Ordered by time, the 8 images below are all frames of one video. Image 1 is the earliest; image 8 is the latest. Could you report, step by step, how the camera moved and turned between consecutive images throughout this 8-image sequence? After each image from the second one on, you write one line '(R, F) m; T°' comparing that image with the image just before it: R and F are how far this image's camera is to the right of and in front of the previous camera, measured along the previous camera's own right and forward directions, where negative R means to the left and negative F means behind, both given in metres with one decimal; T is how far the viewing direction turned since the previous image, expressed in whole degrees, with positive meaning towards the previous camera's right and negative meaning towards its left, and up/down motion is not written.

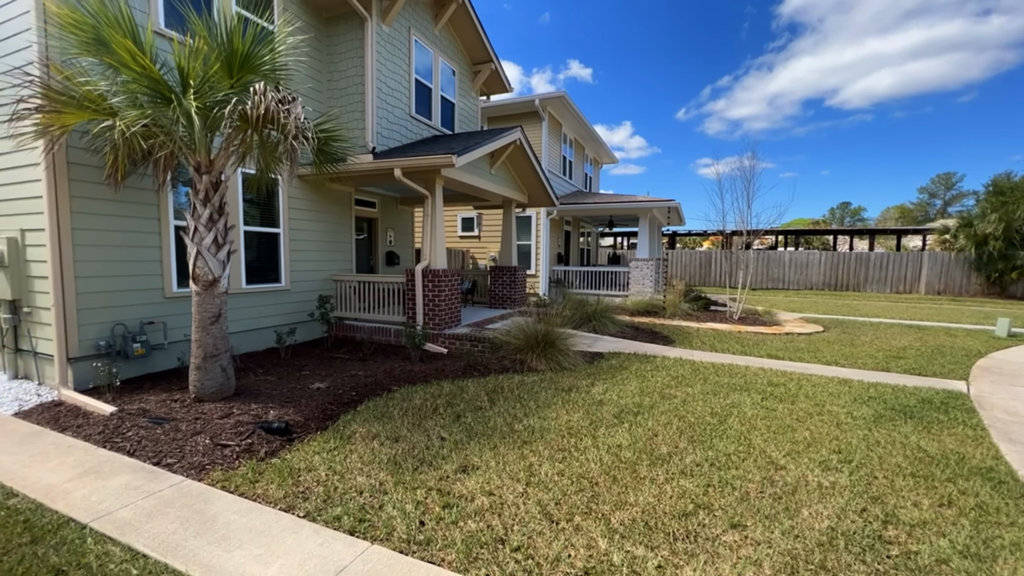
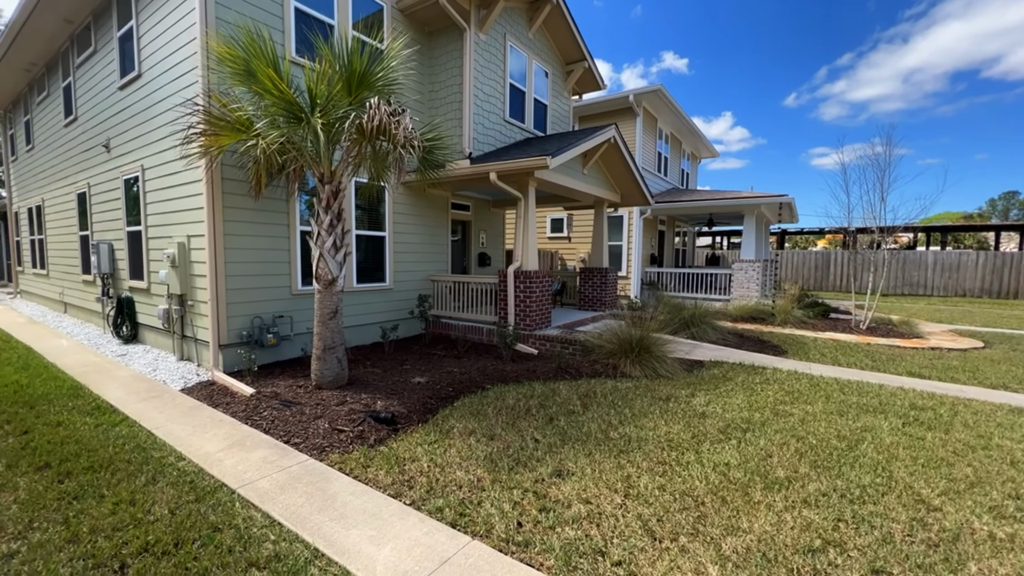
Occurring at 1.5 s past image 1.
(-0.1, 0.0) m; -11°
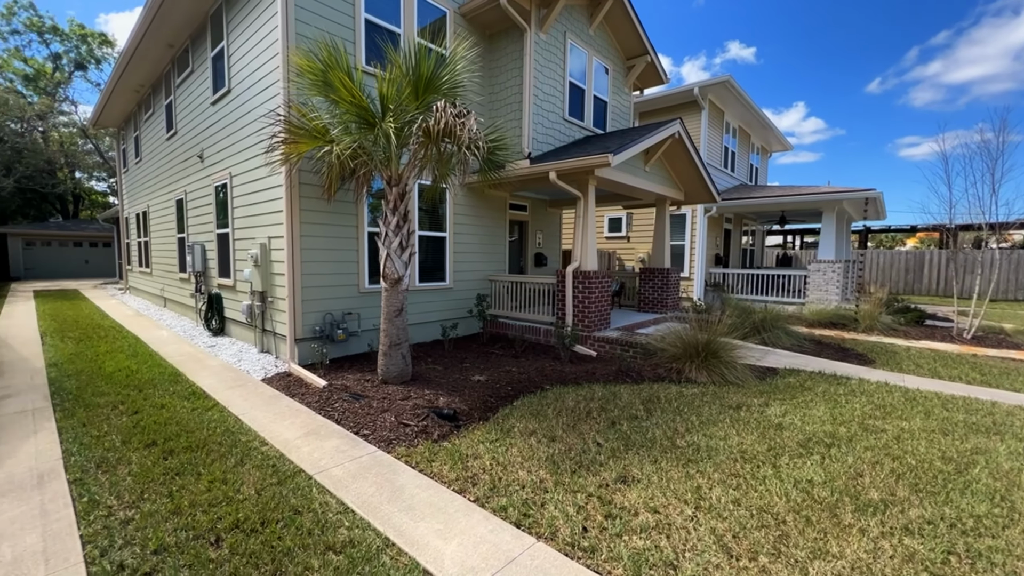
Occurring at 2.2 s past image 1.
(-0.1, 0.0) m; -7°
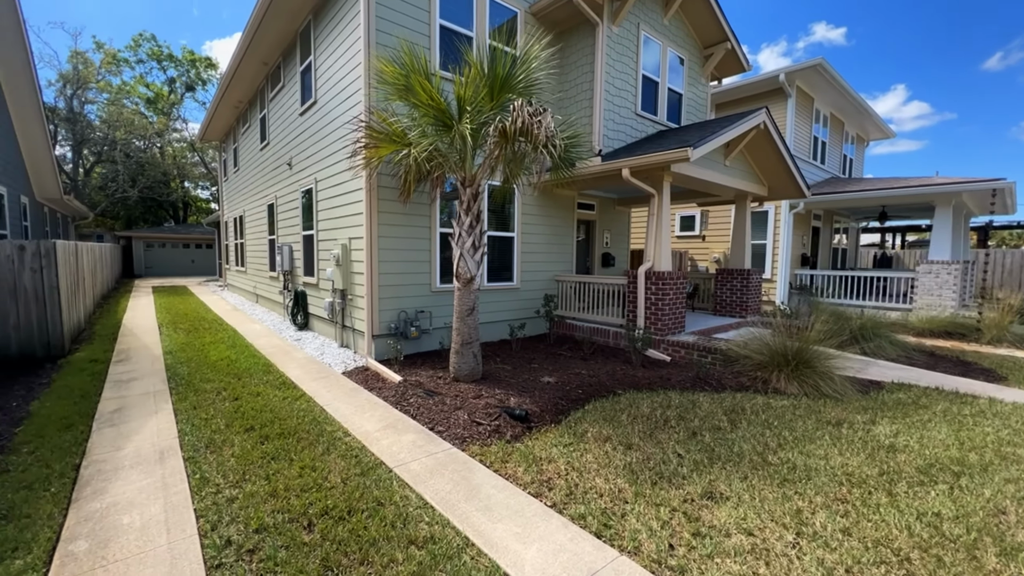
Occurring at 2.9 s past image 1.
(-0.1, +0.1) m; -8°
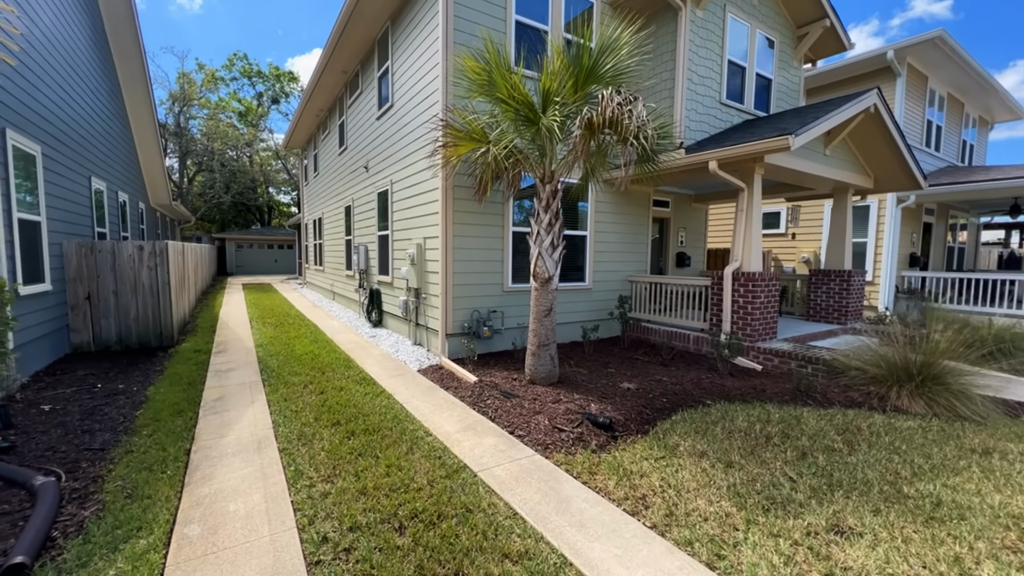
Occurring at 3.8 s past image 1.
(-0.2, +0.1) m; -8°
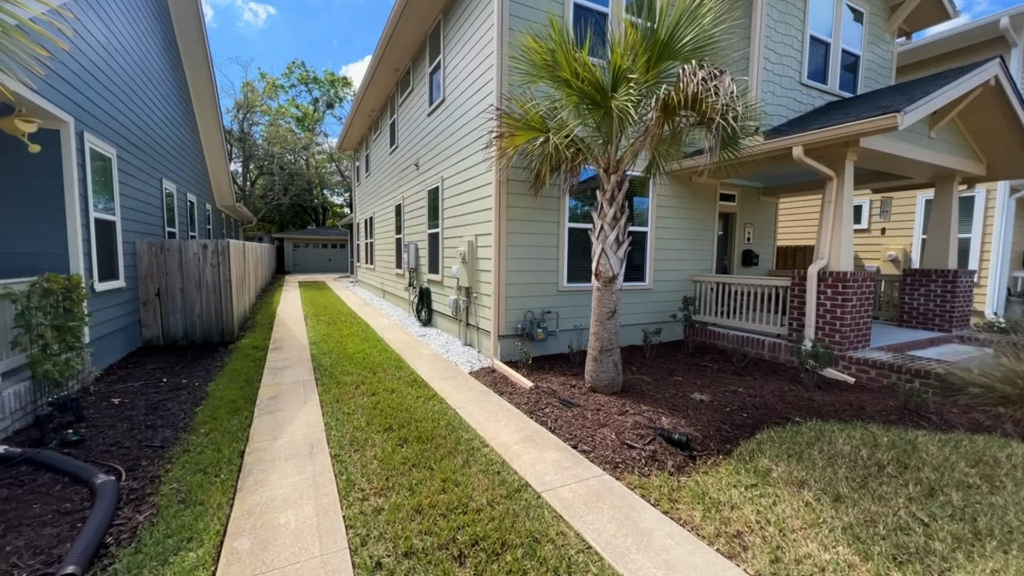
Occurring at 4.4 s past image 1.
(-0.2, +0.3) m; -6°
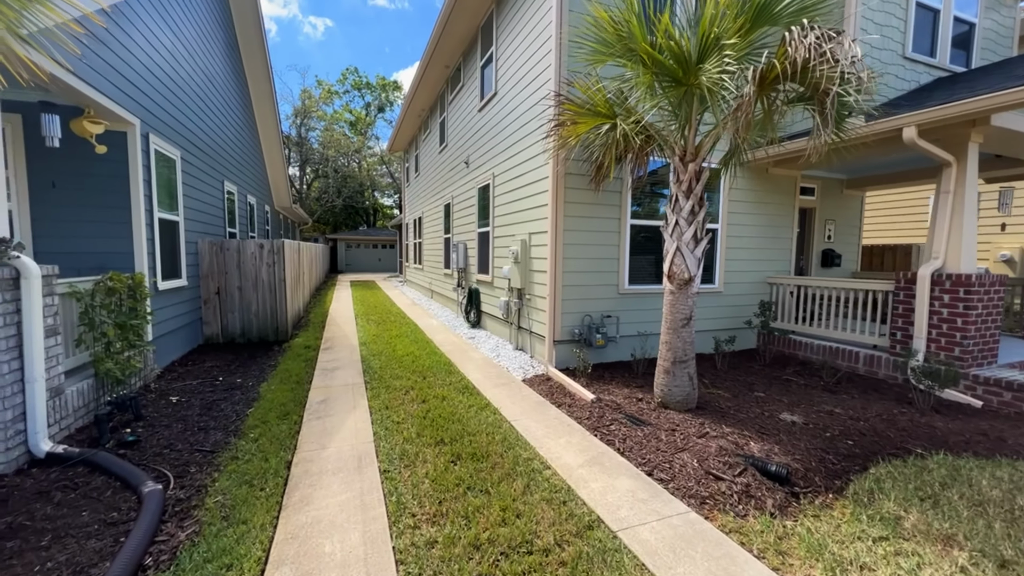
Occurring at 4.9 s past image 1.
(-0.2, +0.4) m; -6°
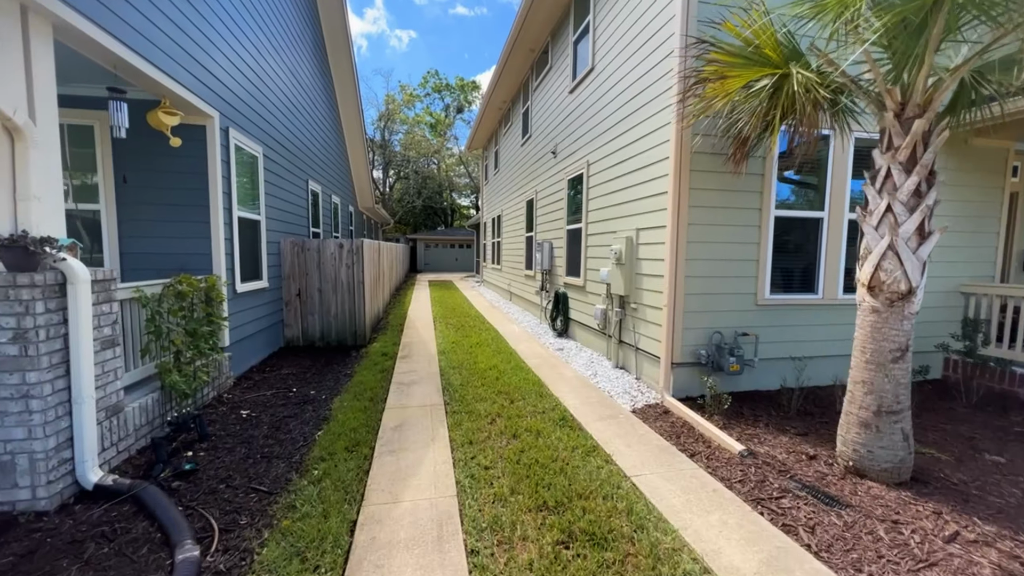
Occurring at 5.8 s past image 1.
(-0.3, +0.9) m; -10°
